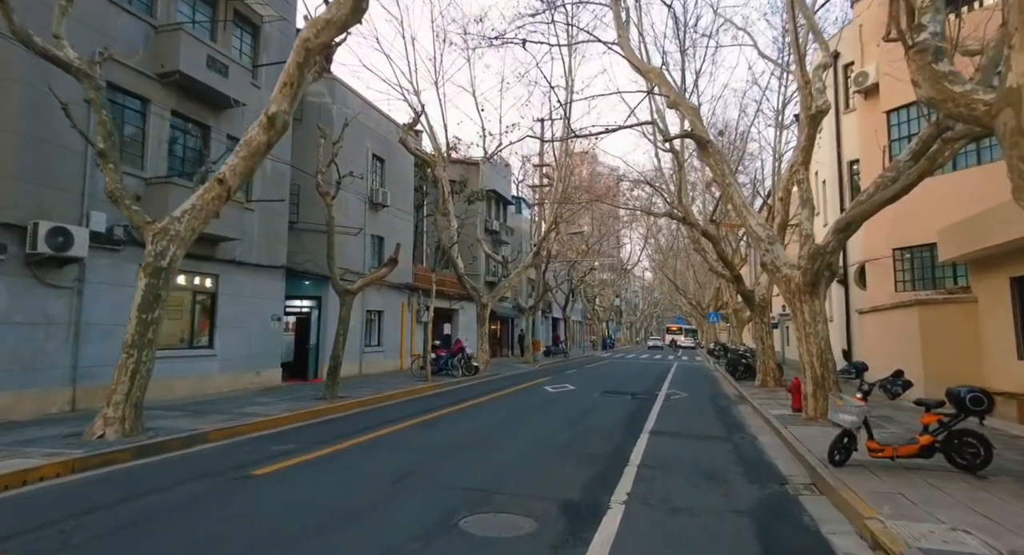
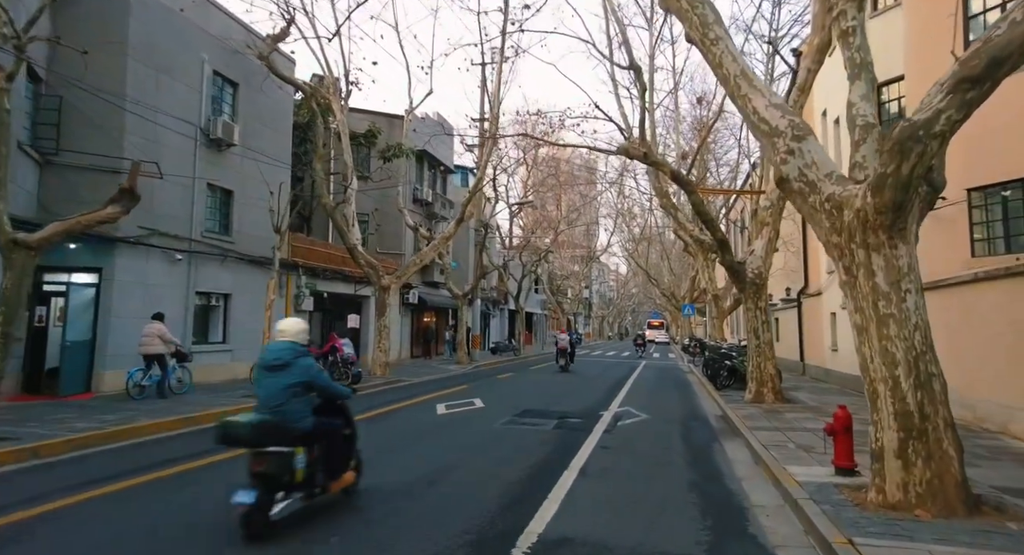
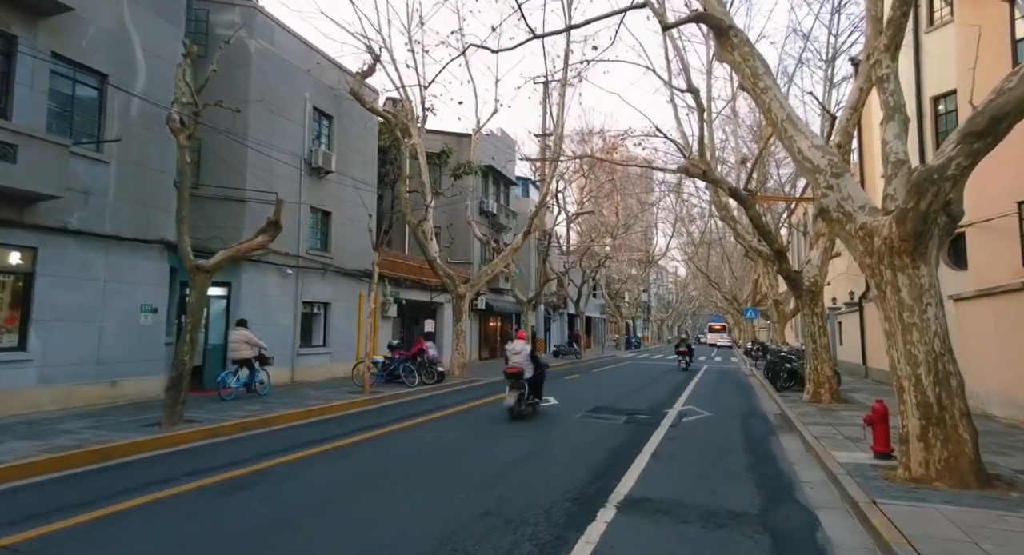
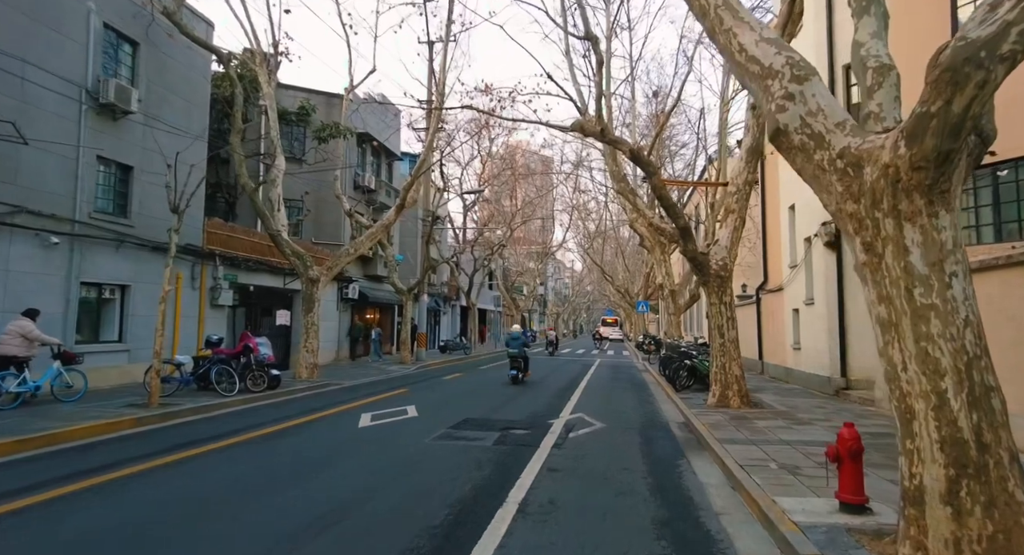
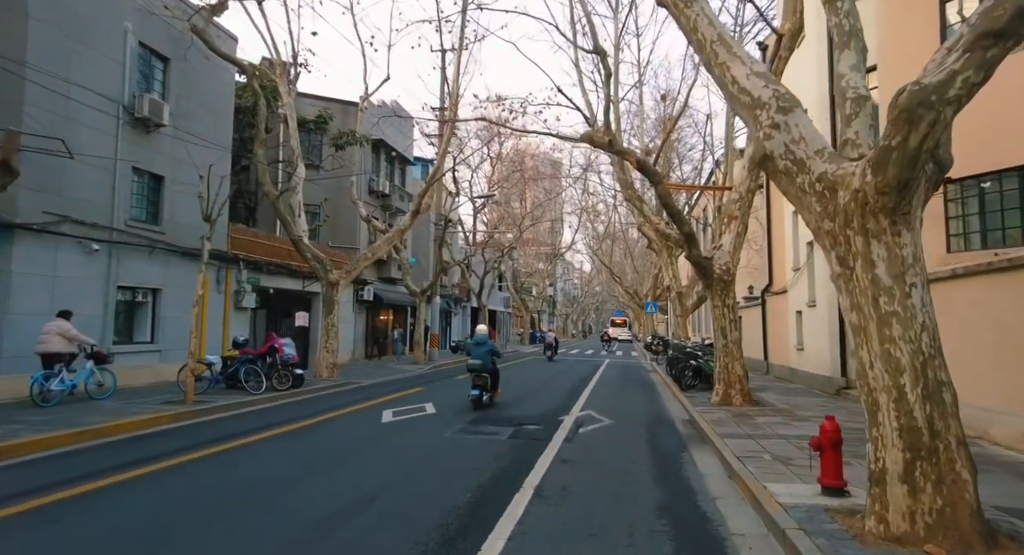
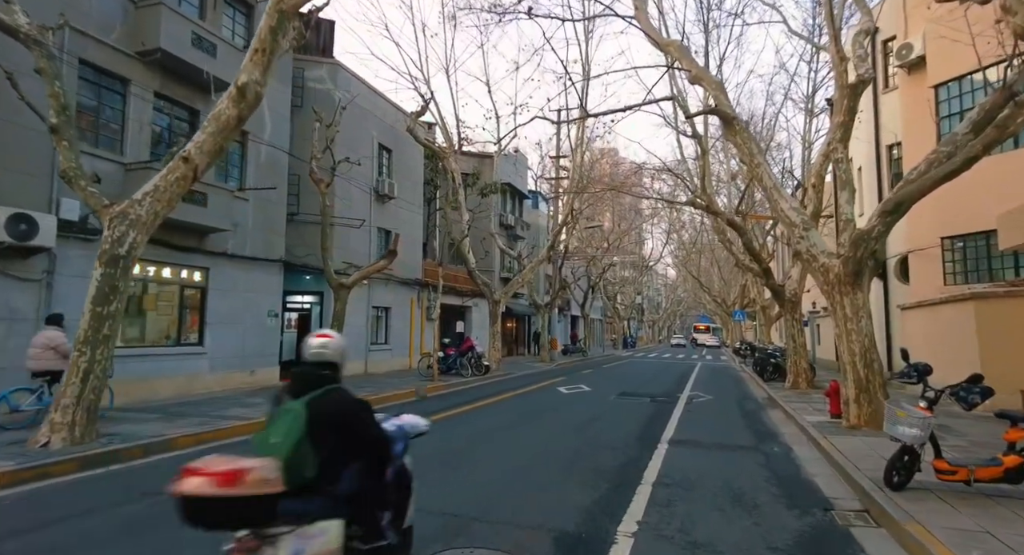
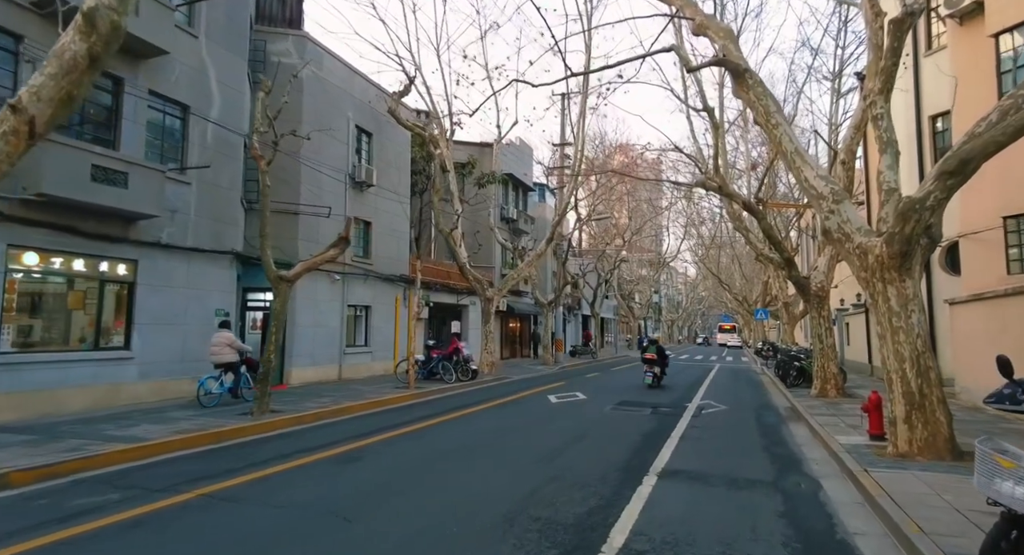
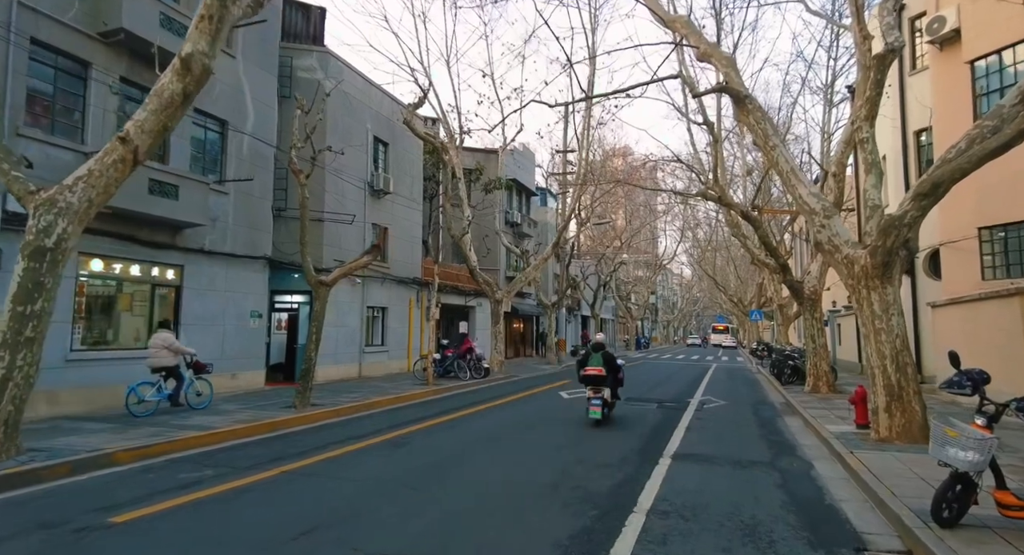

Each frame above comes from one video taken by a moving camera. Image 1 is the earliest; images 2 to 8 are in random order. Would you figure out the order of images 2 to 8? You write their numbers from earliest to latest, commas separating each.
6, 8, 7, 3, 2, 5, 4
